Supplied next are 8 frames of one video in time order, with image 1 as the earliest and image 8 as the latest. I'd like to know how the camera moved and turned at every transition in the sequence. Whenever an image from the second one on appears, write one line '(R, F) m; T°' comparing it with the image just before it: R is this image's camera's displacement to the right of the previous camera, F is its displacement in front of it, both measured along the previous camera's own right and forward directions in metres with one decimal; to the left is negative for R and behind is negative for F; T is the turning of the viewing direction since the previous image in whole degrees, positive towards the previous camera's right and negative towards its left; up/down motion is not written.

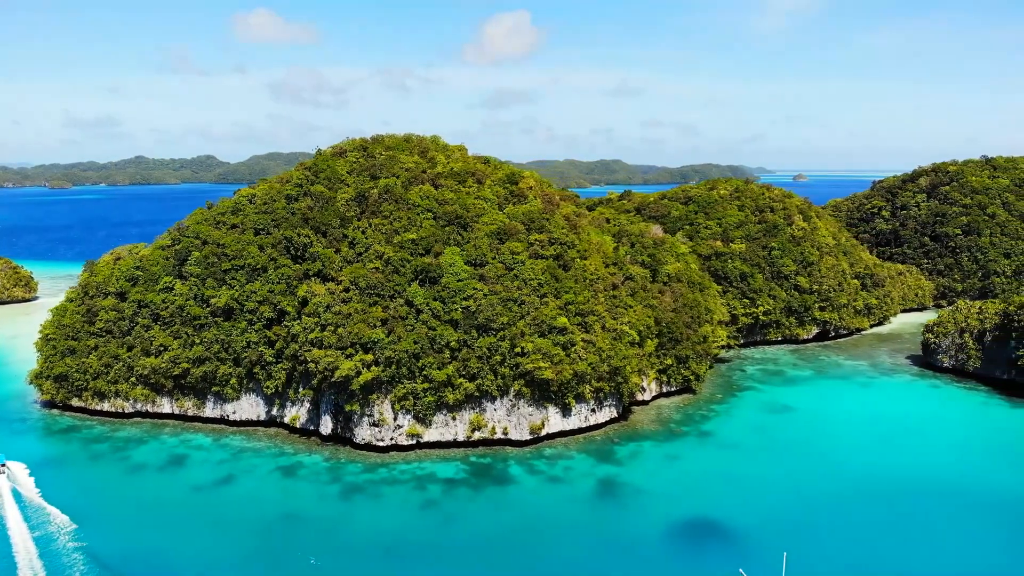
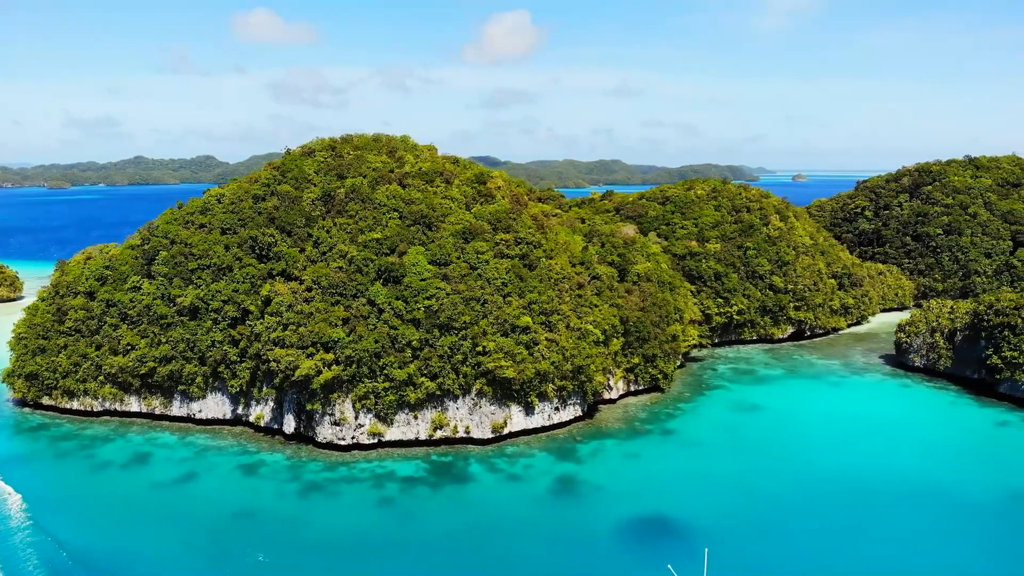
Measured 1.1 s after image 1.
(+2.1, -0.1) m; 0°
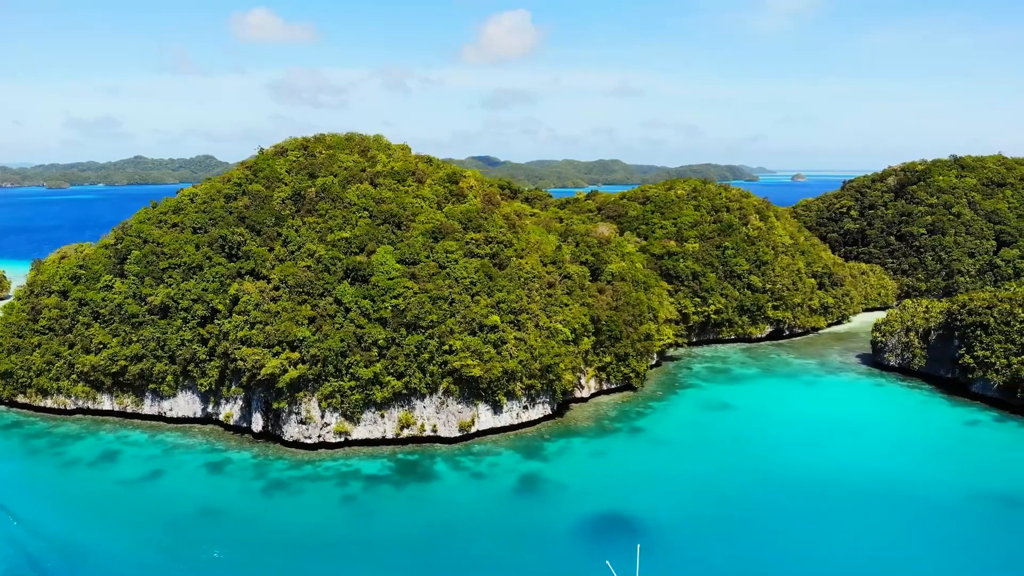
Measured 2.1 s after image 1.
(+1.9, -0.1) m; 0°
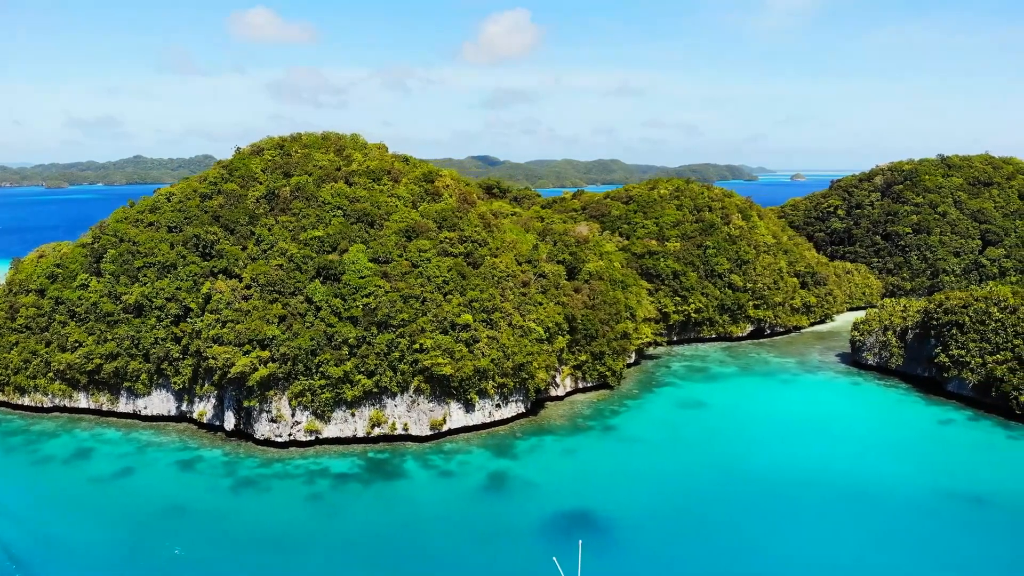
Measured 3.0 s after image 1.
(+1.6, -0.1) m; 0°
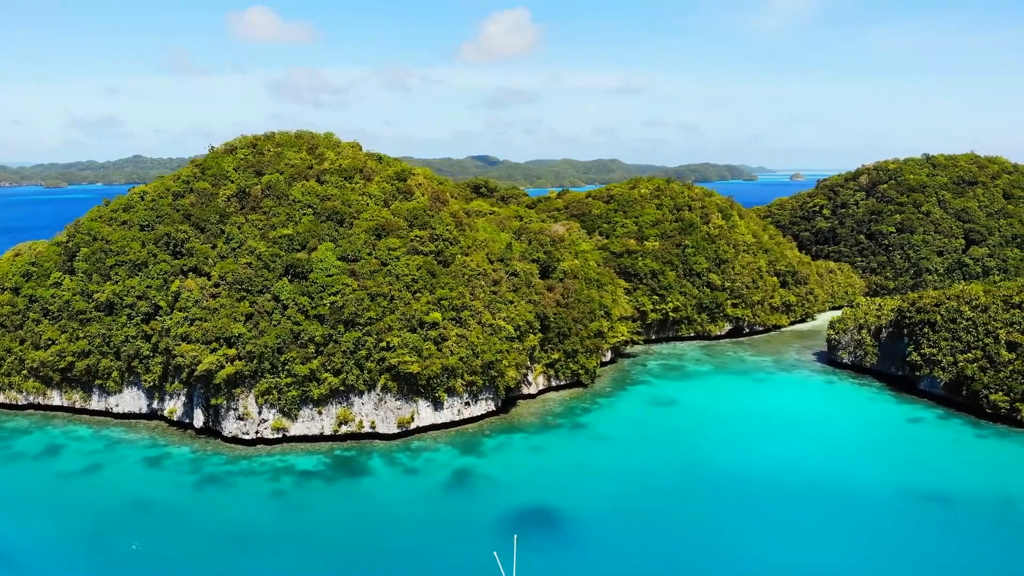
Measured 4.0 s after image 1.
(+1.8, -0.1) m; 0°
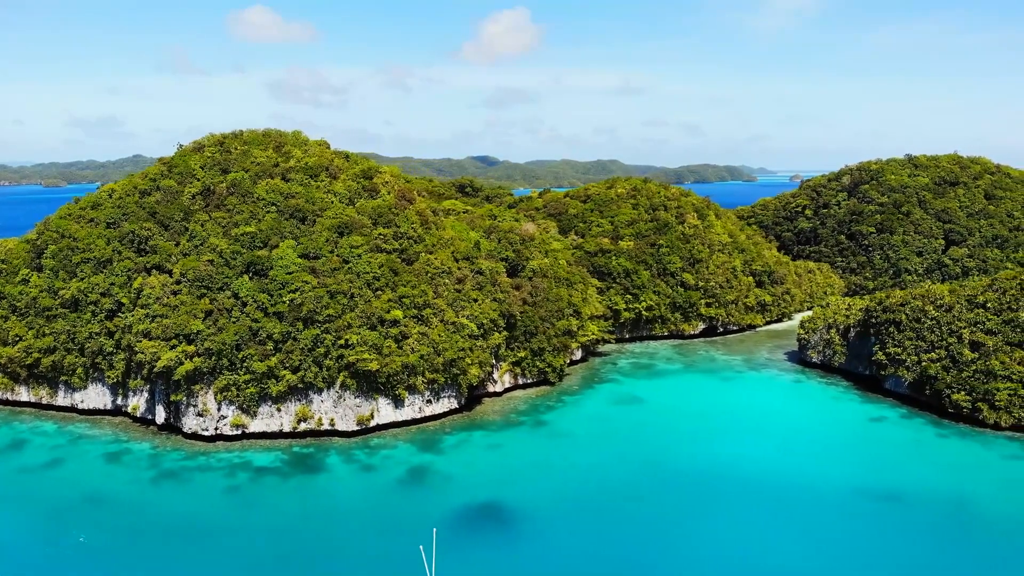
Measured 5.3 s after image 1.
(+2.3, -0.1) m; 0°
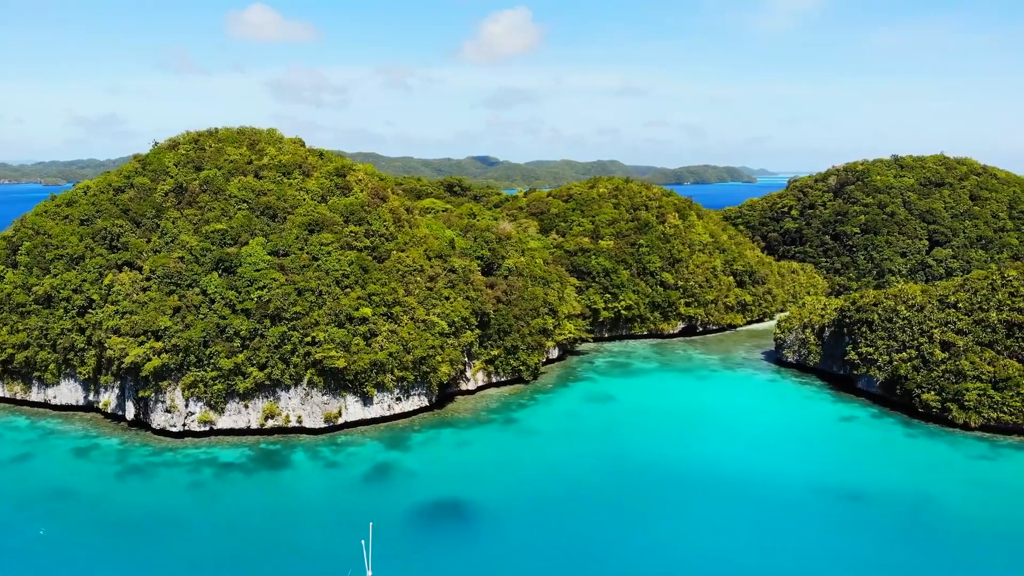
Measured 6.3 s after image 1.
(+1.8, -0.1) m; 0°
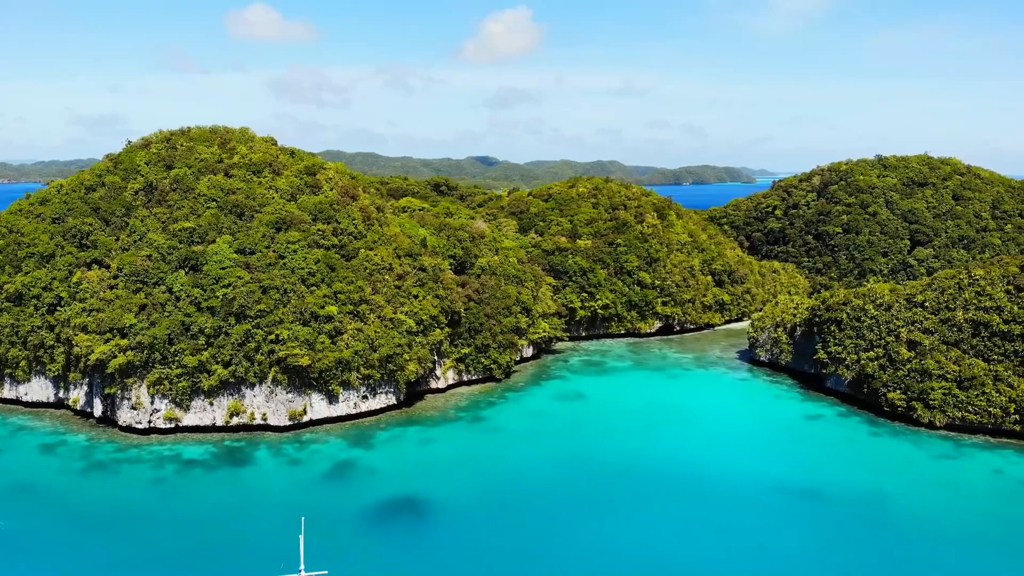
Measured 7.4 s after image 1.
(+2.0, -0.2) m; 0°
